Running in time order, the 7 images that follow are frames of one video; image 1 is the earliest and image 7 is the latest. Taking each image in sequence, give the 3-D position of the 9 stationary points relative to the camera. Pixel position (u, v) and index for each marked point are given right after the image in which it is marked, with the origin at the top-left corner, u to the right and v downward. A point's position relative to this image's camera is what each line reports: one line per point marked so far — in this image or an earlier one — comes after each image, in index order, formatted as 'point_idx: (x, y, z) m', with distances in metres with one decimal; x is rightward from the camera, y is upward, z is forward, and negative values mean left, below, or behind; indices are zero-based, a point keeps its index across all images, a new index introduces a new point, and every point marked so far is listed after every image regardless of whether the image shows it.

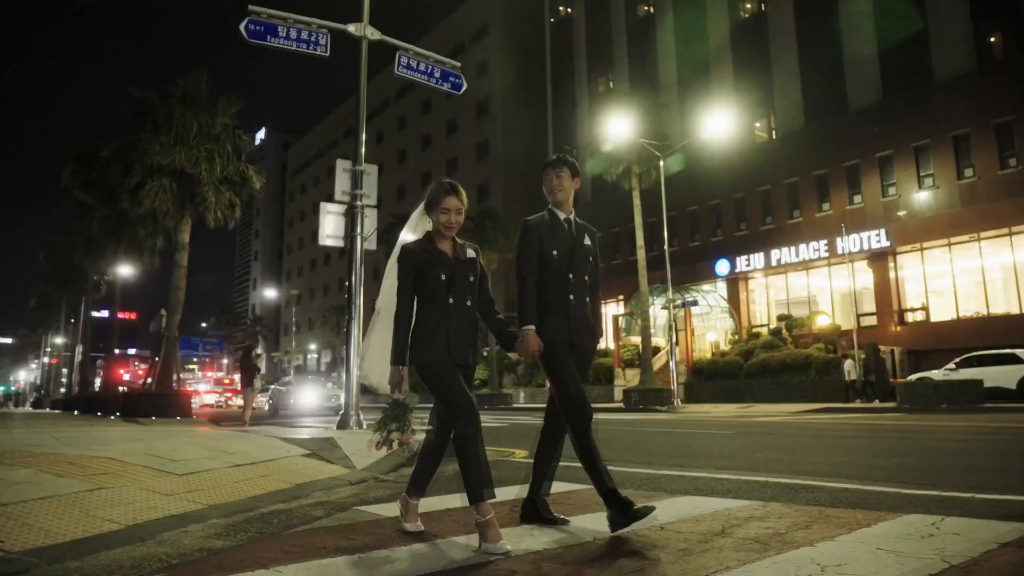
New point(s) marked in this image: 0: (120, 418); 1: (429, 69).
0: (-10.6, -3.5, +19.4) m
1: (-1.4, +3.7, +12.0) m
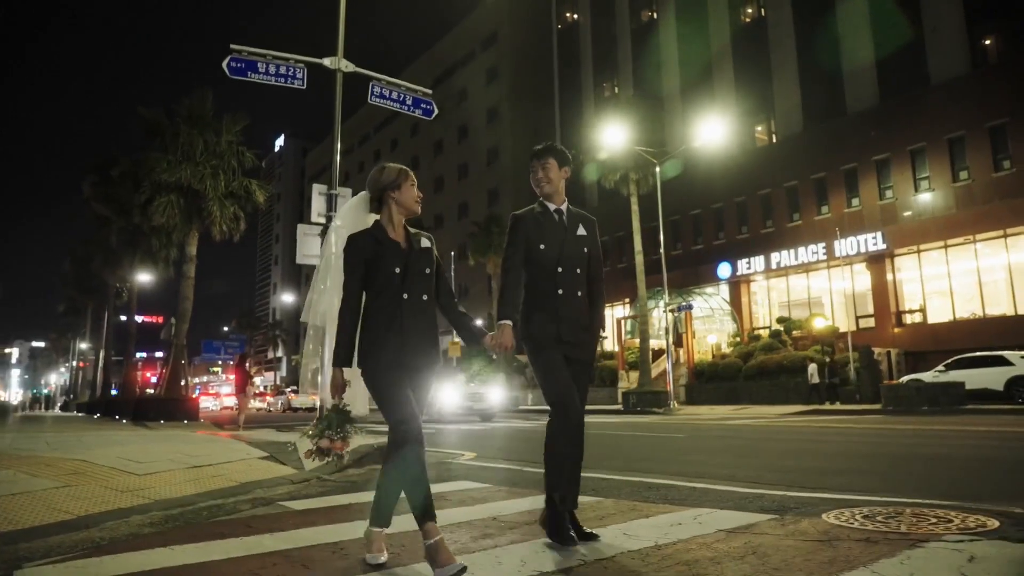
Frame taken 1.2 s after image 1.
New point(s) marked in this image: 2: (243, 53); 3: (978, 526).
0: (-10.9, -3.8, +20.6) m
1: (-2.0, +3.4, +12.9) m
2: (-4.3, +3.8, +11.6) m
3: (+2.2, -1.1, +3.3) m
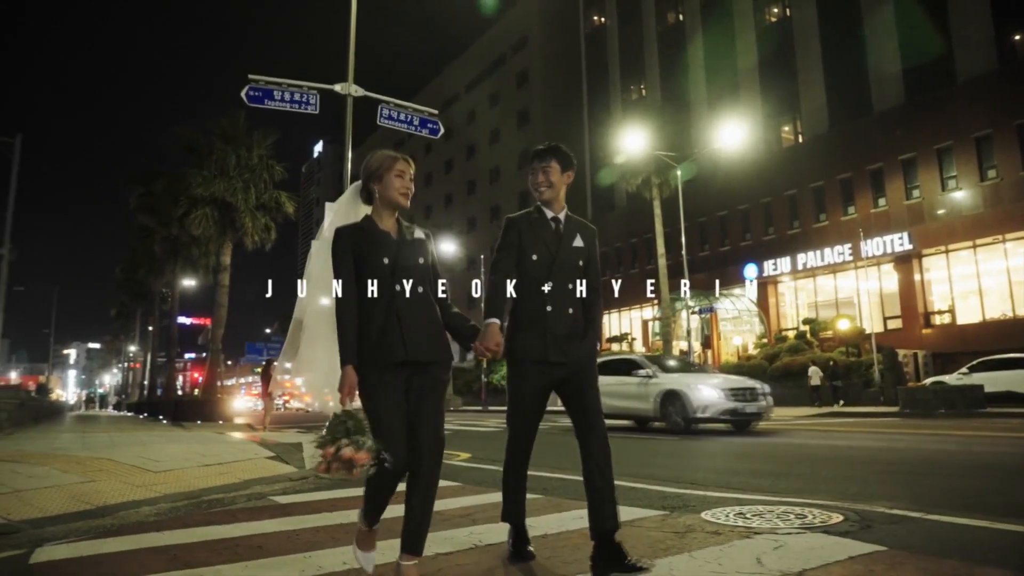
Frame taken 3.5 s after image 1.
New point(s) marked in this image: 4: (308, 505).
0: (-10.3, -4.1, +21.9) m
1: (-2.0, +3.2, +13.7) m
2: (-4.4, +3.6, +12.5) m
3: (+1.7, -1.3, +3.9) m
4: (-1.7, -1.8, +5.9) m
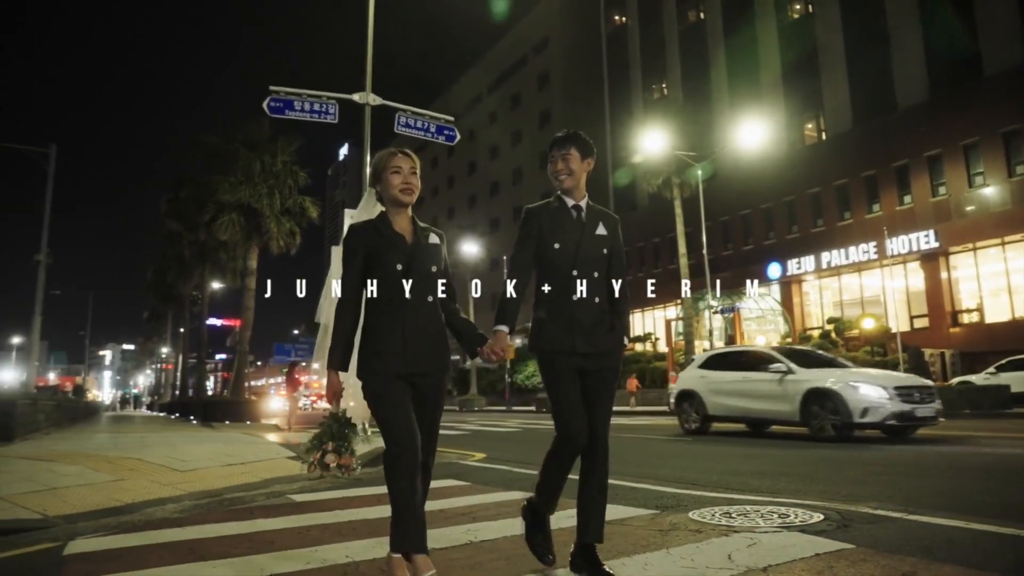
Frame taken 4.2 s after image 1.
0: (-9.7, -4.2, +22.5) m
1: (-1.7, +3.2, +14.0) m
2: (-4.2, +3.5, +12.9) m
3: (+1.6, -1.3, +4.1) m
4: (-1.6, -1.9, +6.2) m
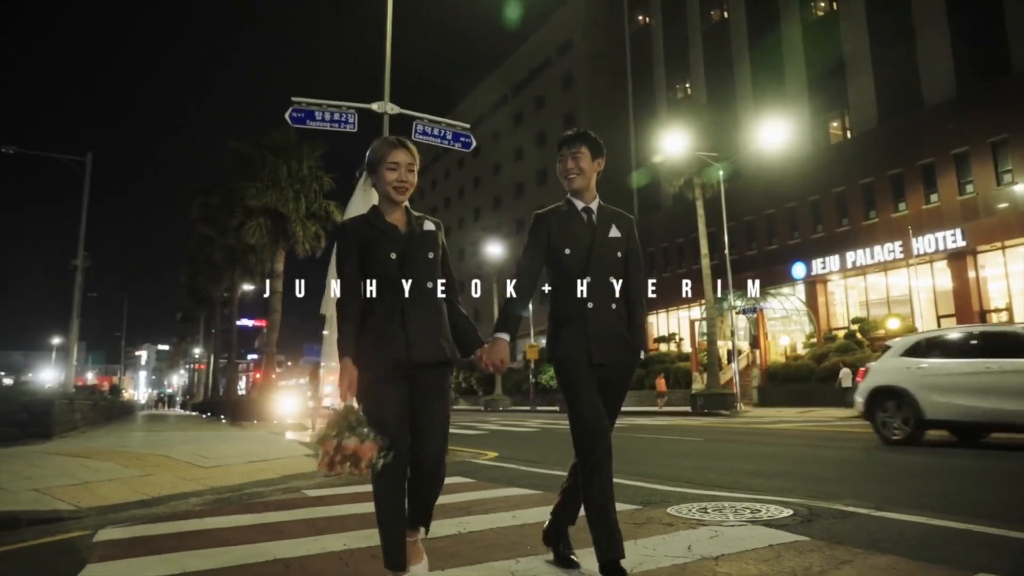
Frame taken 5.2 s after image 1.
0: (-9.1, -4.3, +23.2) m
1: (-1.4, +3.1, +14.4) m
2: (-3.9, +3.4, +13.4) m
3: (+1.6, -1.4, +4.4) m
4: (-1.6, -1.9, +6.6) m
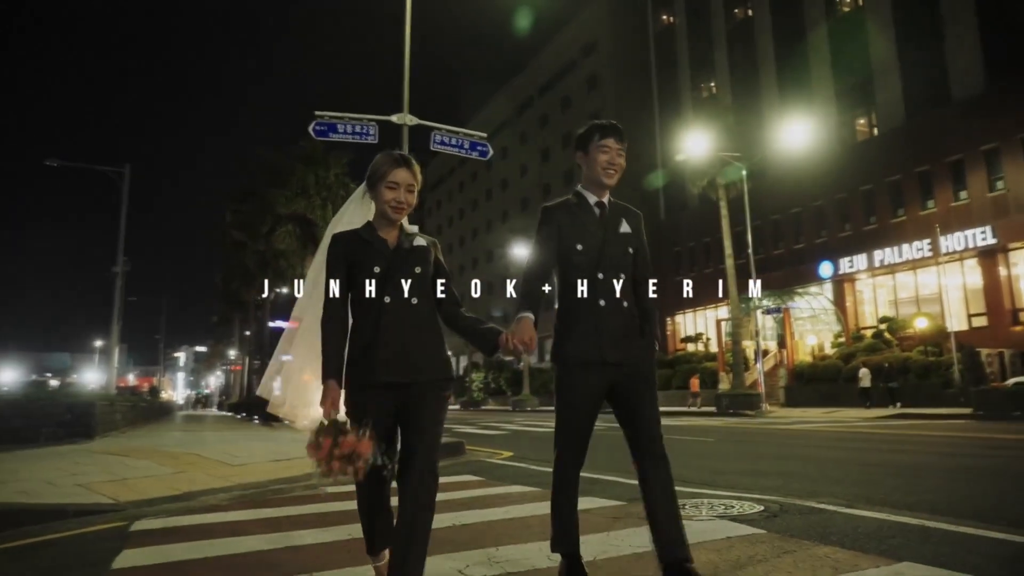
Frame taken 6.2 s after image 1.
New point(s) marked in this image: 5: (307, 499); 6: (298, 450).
0: (-8.3, -4.4, +23.9) m
1: (-1.1, +3.0, +14.8) m
2: (-3.6, +3.3, +14.0) m
3: (+1.5, -1.5, +4.7) m
4: (-1.6, -2.0, +7.1) m
5: (-2.0, -2.0, +6.9) m
6: (-3.2, -2.3, +10.5) m
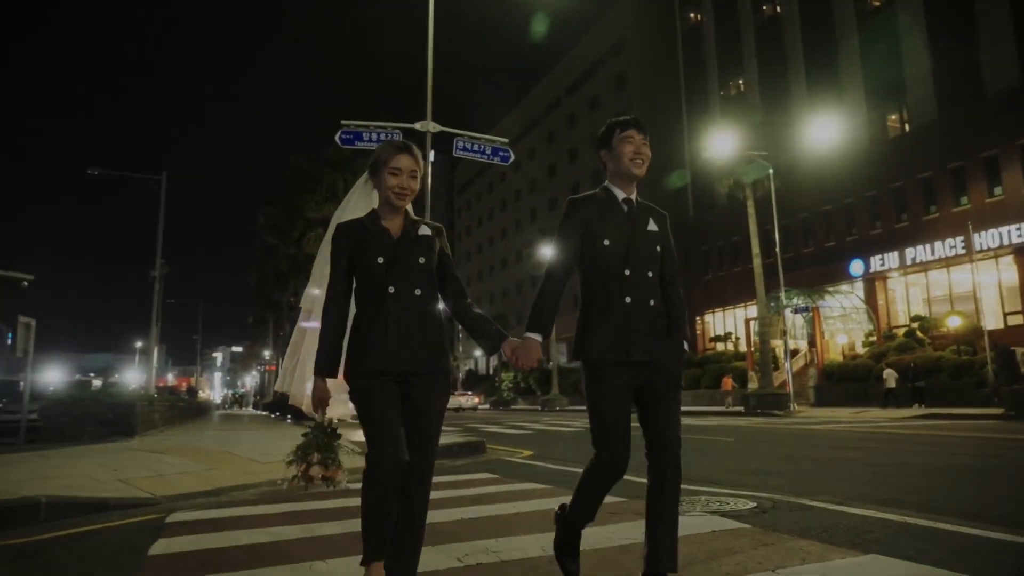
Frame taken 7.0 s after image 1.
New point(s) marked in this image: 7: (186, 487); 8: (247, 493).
0: (-7.4, -4.5, +24.6) m
1: (-0.6, +2.9, +15.2) m
2: (-3.2, +3.2, +14.4) m
3: (+1.5, -1.5, +4.9) m
4: (-1.5, -2.1, +7.5) m
5: (-1.9, -2.1, +7.3) m
6: (-2.9, -2.4, +10.9) m
7: (-3.5, -2.1, +7.7) m
8: (-2.8, -2.2, +7.6) m
